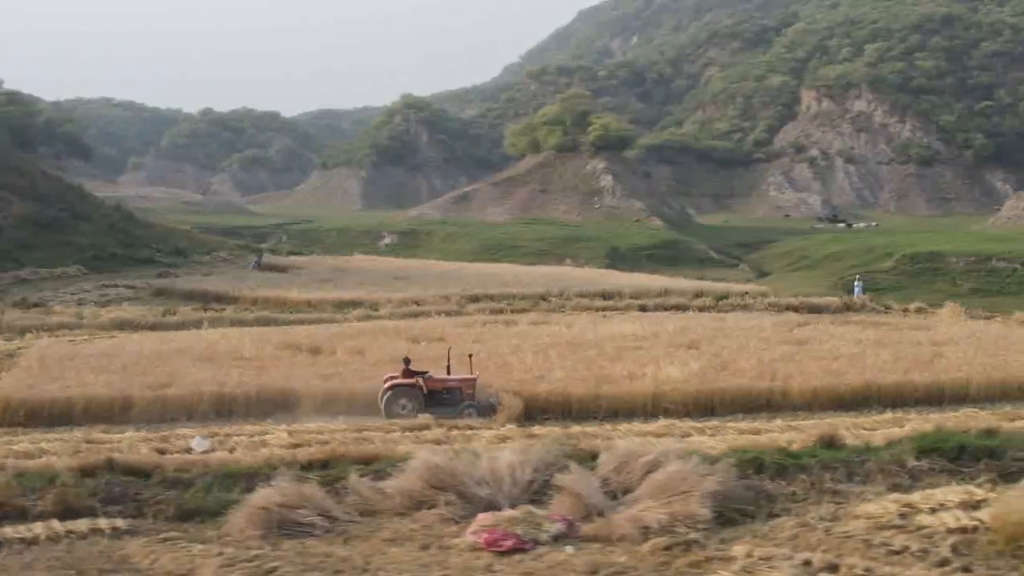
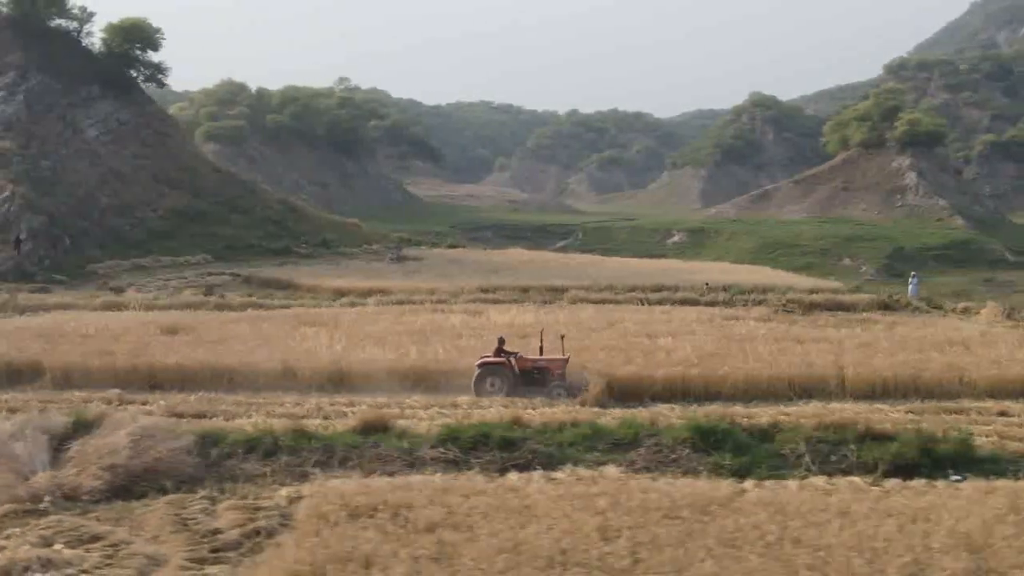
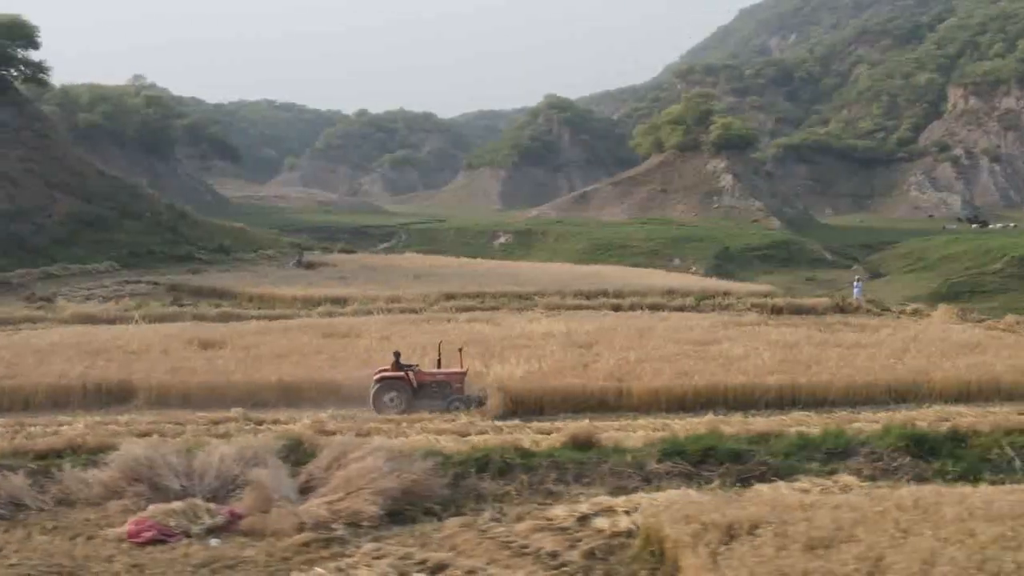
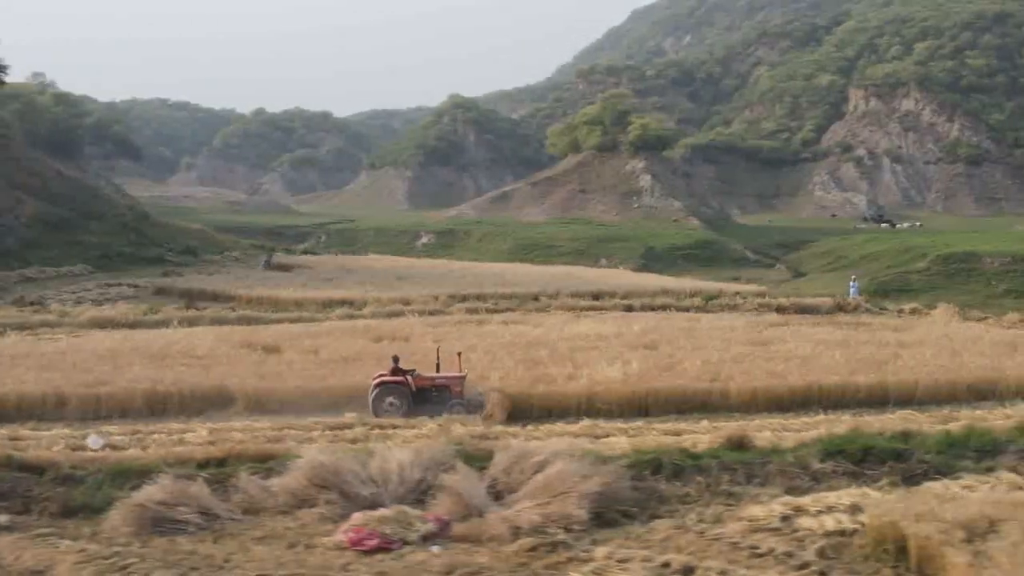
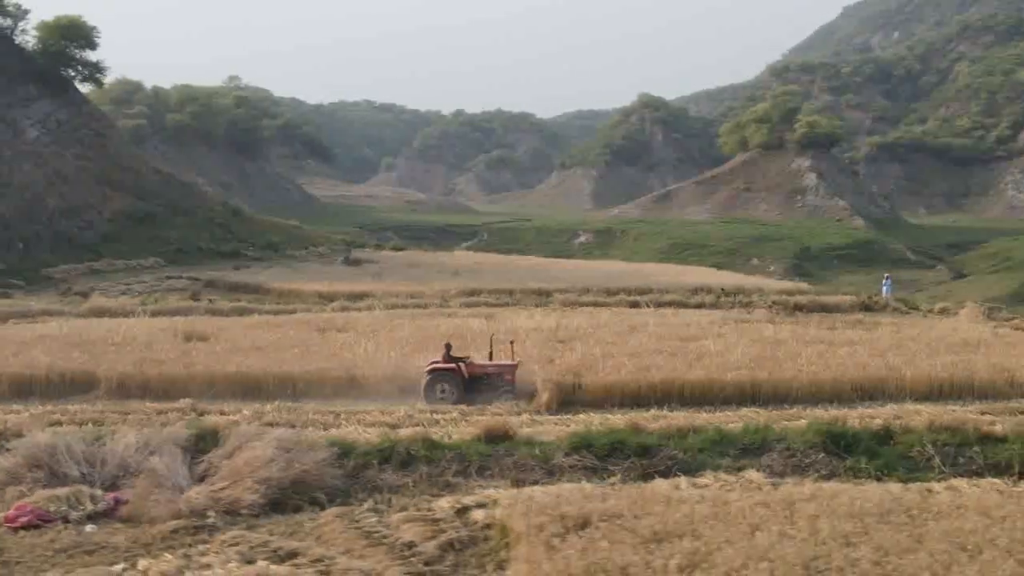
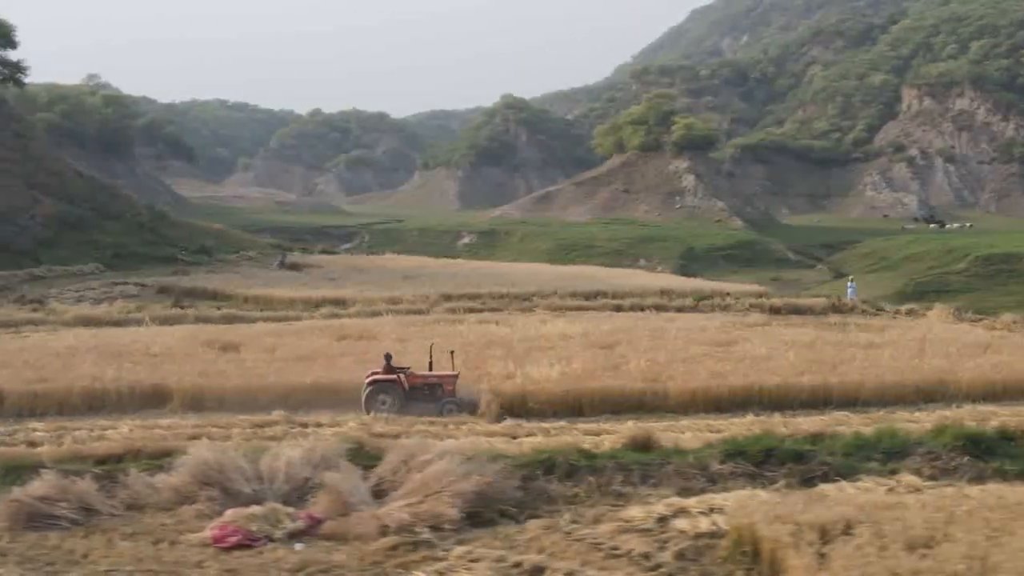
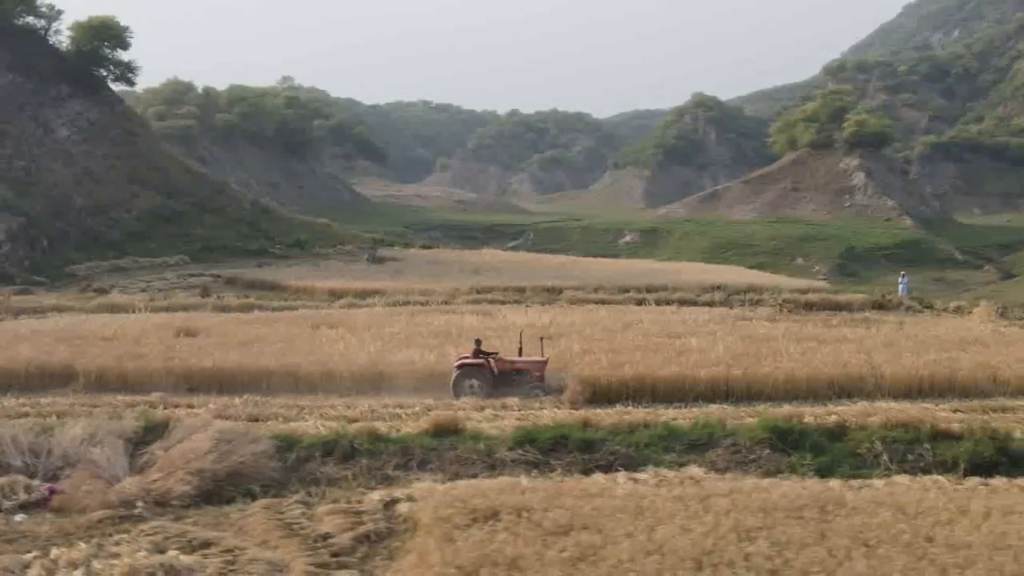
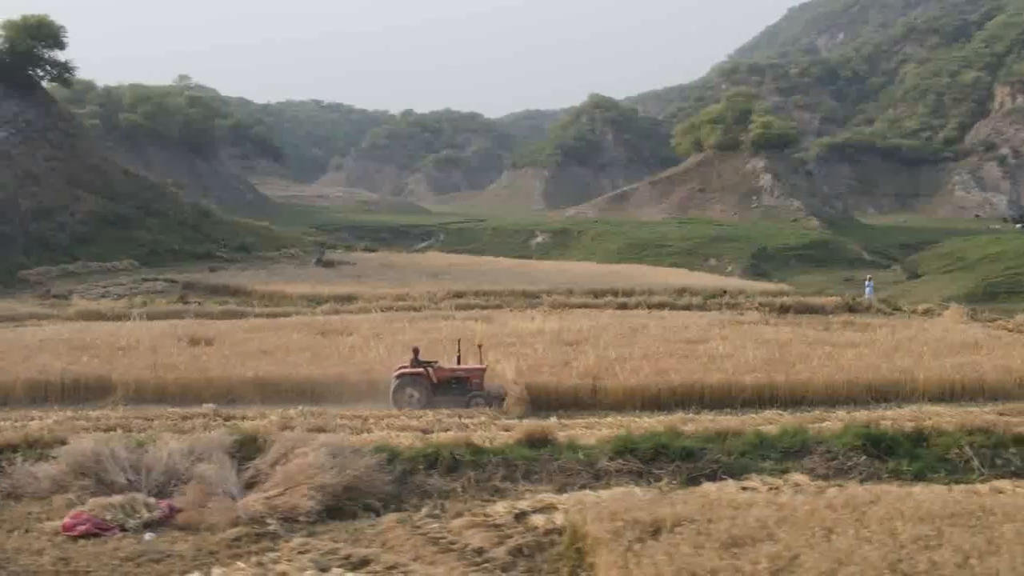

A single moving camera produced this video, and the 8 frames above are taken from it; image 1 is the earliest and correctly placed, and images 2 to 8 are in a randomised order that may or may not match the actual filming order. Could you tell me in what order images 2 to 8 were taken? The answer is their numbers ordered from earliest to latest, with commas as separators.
4, 6, 3, 8, 5, 7, 2
